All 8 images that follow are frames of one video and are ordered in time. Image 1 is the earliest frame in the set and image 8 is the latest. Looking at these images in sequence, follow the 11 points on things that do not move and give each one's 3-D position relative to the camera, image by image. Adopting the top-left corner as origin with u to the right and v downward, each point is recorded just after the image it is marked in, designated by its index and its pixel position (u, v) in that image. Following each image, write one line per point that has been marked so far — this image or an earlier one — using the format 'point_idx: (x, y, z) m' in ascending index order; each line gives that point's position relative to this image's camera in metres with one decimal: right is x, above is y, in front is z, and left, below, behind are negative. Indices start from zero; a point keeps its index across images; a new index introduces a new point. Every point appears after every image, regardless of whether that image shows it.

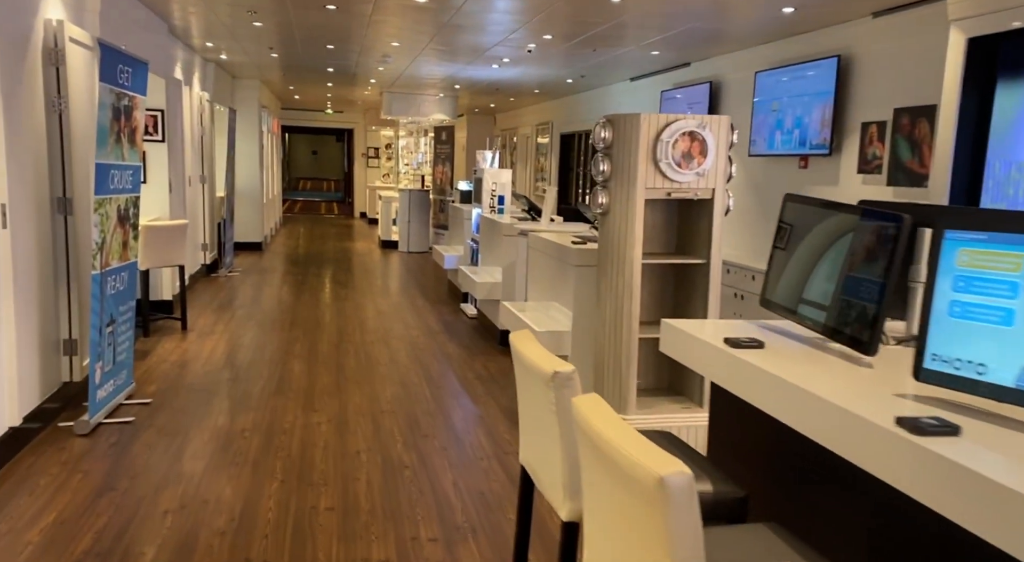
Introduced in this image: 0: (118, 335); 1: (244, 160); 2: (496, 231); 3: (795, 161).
0: (-2.4, -0.3, +4.2) m
1: (-4.5, +2.0, +11.5) m
2: (-0.2, +0.5, +6.7) m
3: (+2.6, +1.1, +6.3) m
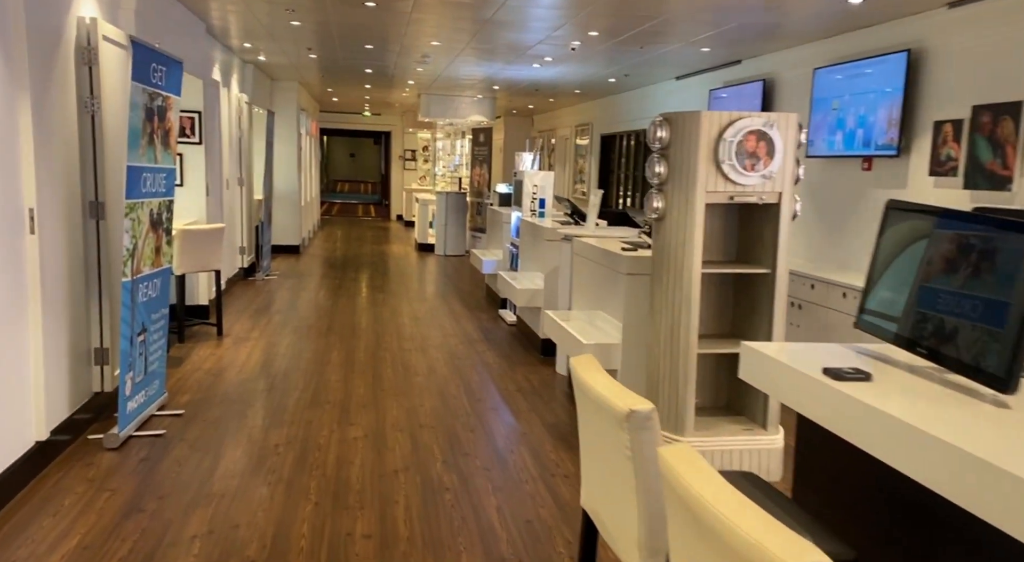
0: (-2.1, -0.4, +4.1) m
1: (-3.8, +2.0, +11.5) m
2: (+0.2, +0.4, +6.4) m
3: (+3.0, +1.0, +5.9) m
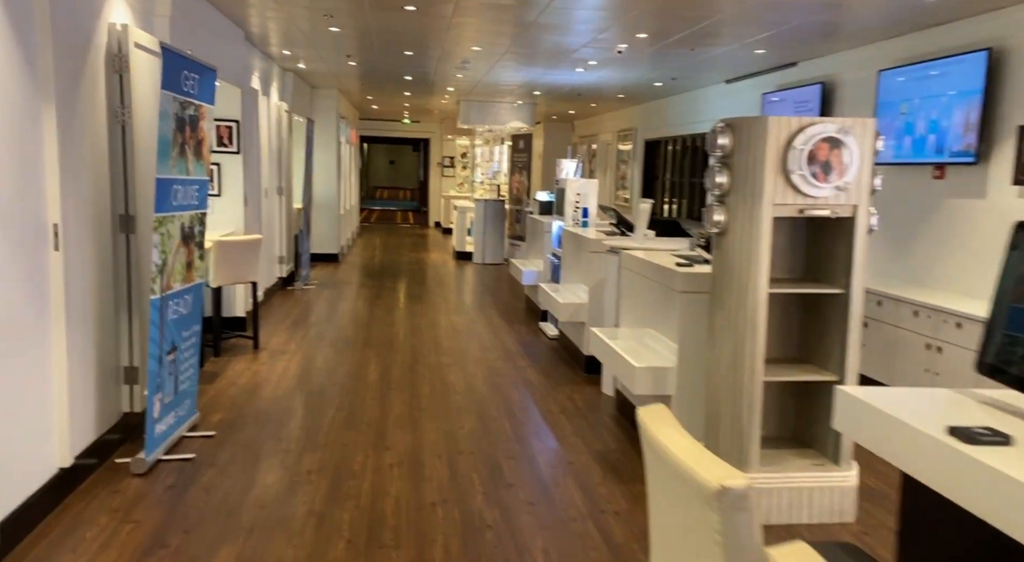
0: (-1.9, -0.5, +3.9) m
1: (-3.2, +1.8, +11.4) m
2: (+0.6, +0.3, +6.1) m
3: (+3.3, +0.9, +5.5) m
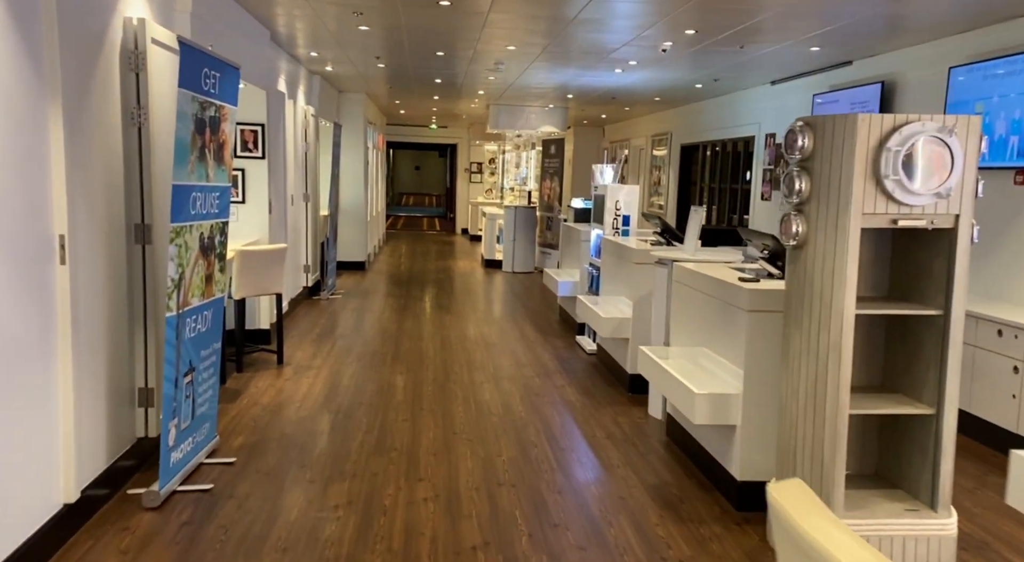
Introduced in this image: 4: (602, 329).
0: (-1.7, -0.5, +3.6) m
1: (-2.7, +1.7, +11.2) m
2: (+0.9, +0.2, +5.7) m
3: (+3.6, +0.8, +5.0) m
4: (+0.7, -0.4, +5.3) m
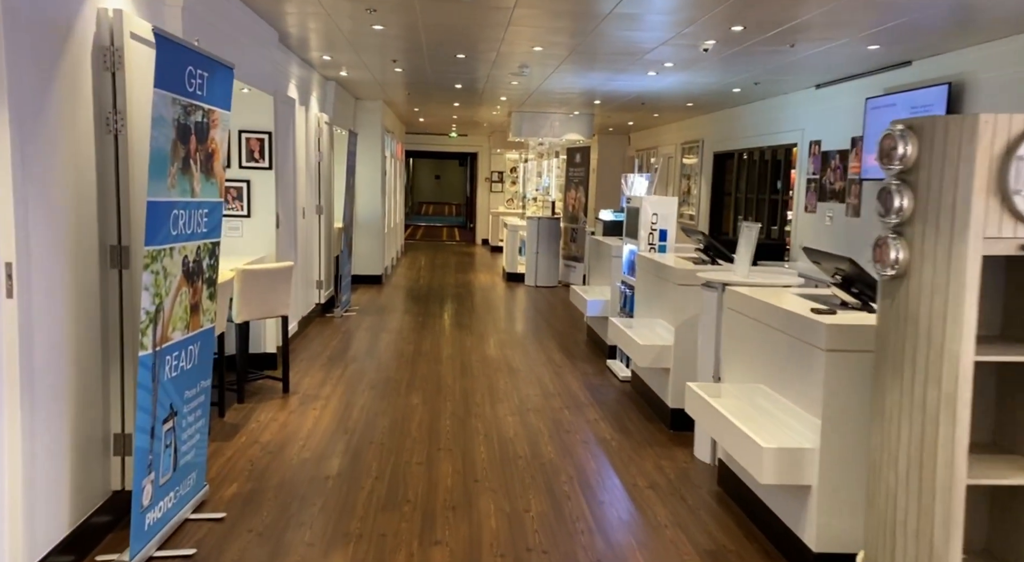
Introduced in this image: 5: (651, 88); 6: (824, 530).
0: (-1.5, -0.7, +3.1) m
1: (-2.3, +1.5, +10.8) m
2: (+1.1, 0.0, +5.2) m
3: (+3.8, +0.6, +4.4) m
4: (+0.9, -0.5, +4.8) m
5: (+1.6, +2.3, +8.0) m
6: (+1.3, -1.0, +2.9) m
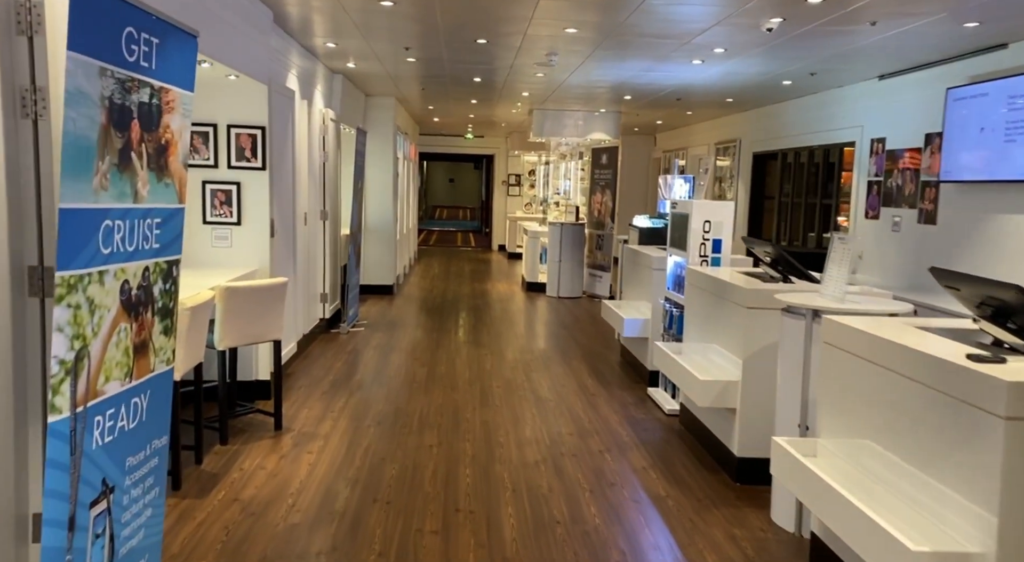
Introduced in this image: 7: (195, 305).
0: (-1.4, -0.8, +2.4) m
1: (-2.0, +1.3, +10.0) m
2: (+1.3, -0.1, +4.4) m
3: (+4.0, +0.5, +3.5) m
4: (+1.1, -0.7, +3.9) m
5: (+1.9, +2.1, +7.2) m
6: (+1.5, -1.2, +2.1) m
7: (-1.7, -0.1, +3.7) m
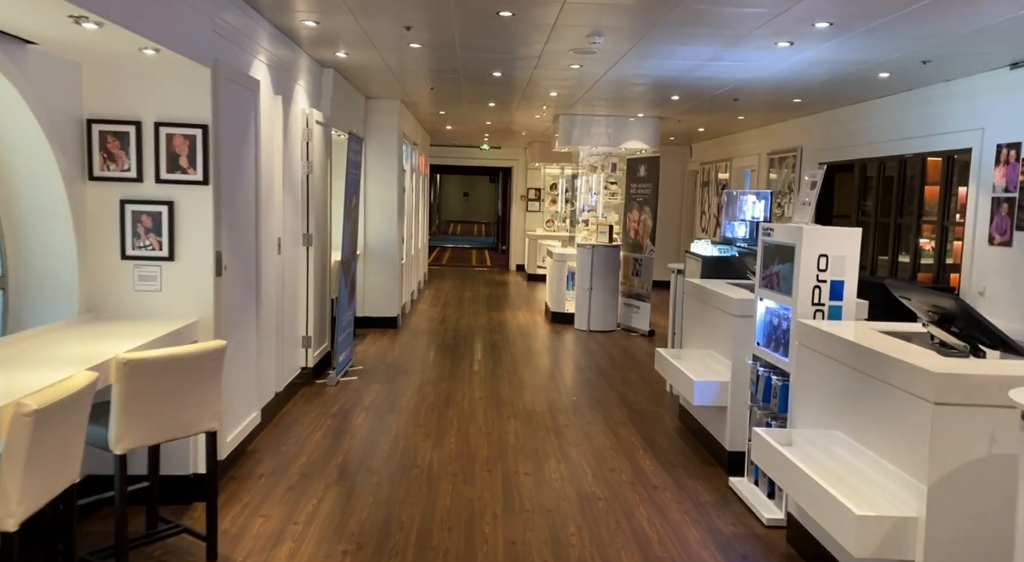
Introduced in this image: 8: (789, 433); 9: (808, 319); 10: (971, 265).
0: (-1.2, -1.0, +1.0) m
1: (-1.7, +0.9, +8.7) m
2: (+1.5, -0.4, +2.9) m
3: (+4.1, +0.2, +2.0) m
4: (+1.2, -0.9, +2.5) m
5: (+2.1, +1.8, +5.8) m
6: (+1.6, -1.4, +0.6) m
7: (-1.5, -0.4, +2.3) m
8: (+1.4, -0.8, +3.4) m
9: (+1.5, -0.2, +3.6) m
10: (+3.9, +0.1, +5.8) m
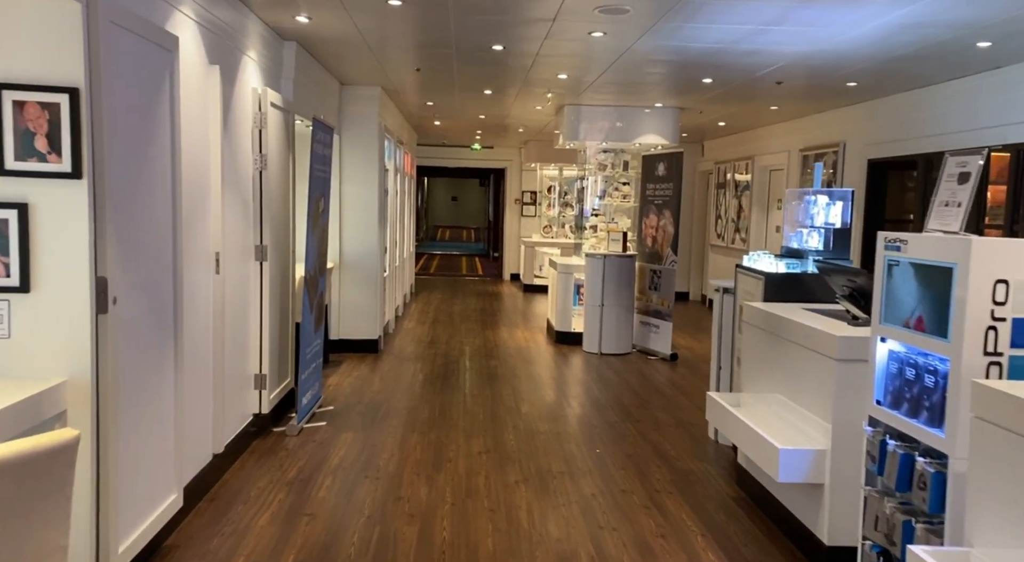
0: (-1.1, -1.2, -0.3) m
1: (-1.7, +0.7, +7.4) m
2: (+1.6, -0.5, +1.7) m
3: (+4.3, +0.1, +0.9) m
4: (+1.4, -1.1, +1.3) m
5: (+2.2, +1.6, +4.6) m
6: (+1.7, -1.5, -0.6) m
7: (-1.4, -0.5, +1.0) m
8: (+1.5, -0.9, +2.2) m
9: (+1.6, -0.3, +2.4) m
10: (+3.9, 0.0, +4.6) m
